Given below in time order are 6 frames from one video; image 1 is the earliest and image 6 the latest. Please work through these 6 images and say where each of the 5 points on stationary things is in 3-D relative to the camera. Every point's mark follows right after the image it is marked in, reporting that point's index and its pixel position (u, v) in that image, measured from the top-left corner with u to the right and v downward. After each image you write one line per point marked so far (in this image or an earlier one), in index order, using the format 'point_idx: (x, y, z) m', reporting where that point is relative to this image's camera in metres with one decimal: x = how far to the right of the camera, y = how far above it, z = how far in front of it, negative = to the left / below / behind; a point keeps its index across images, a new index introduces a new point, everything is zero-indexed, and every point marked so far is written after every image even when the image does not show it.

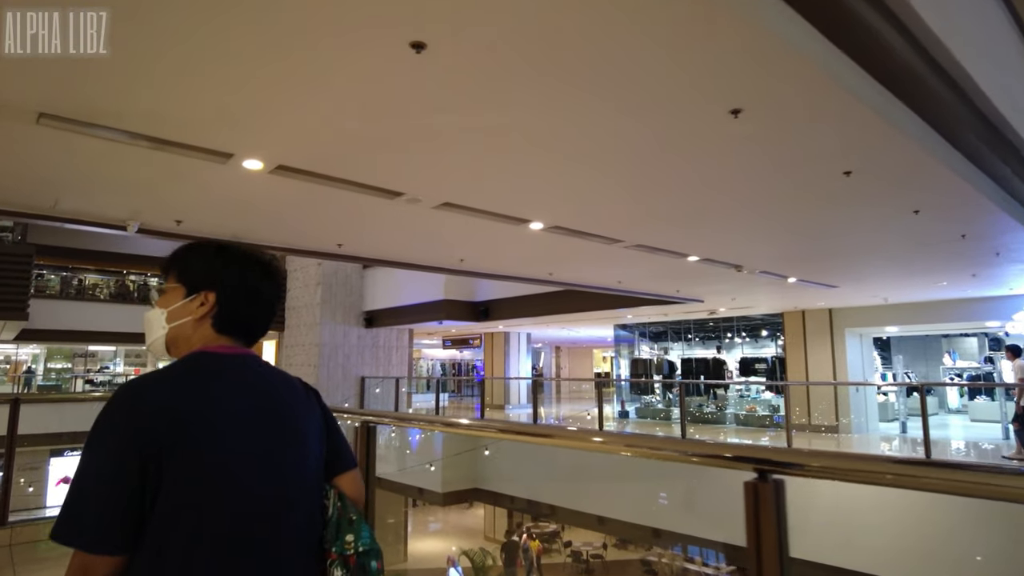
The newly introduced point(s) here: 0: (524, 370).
0: (+0.3, -1.7, +13.6) m
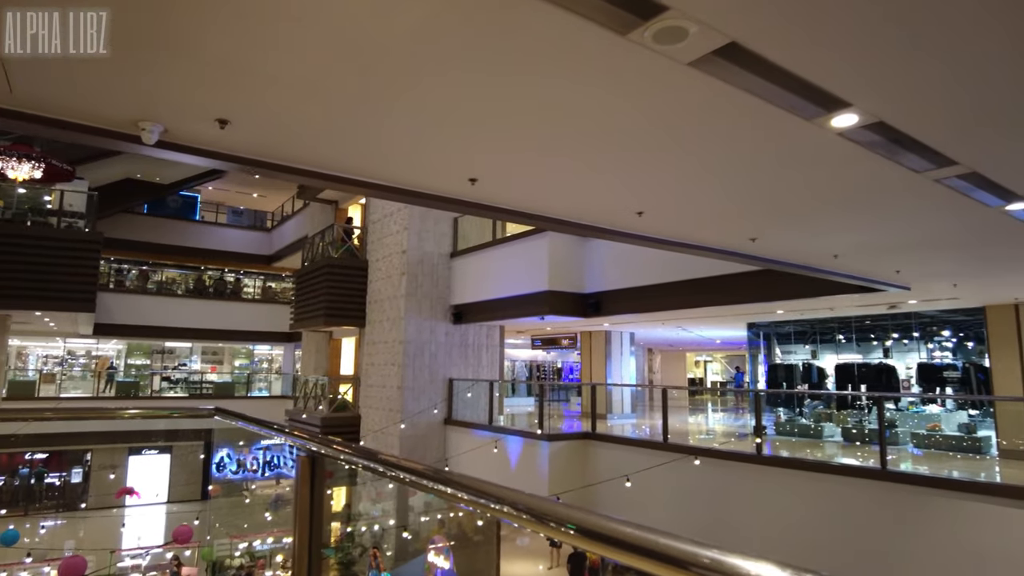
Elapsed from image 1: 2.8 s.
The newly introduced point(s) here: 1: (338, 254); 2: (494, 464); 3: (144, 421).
0: (+2.2, -1.6, +12.0) m
1: (-2.9, +0.5, +11.1) m
2: (-0.2, -2.3, +8.6) m
3: (-1.9, -0.7, +3.4) m
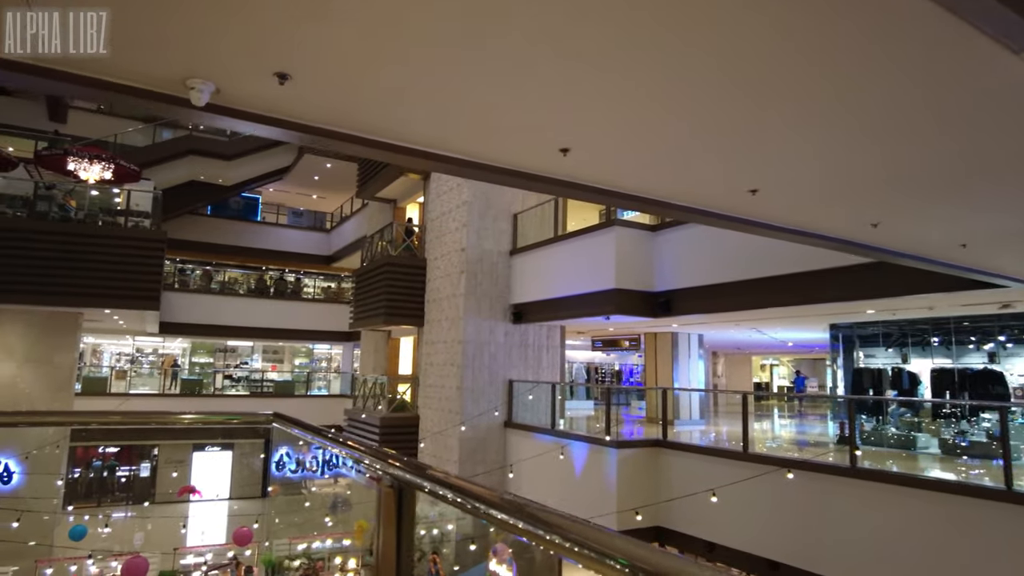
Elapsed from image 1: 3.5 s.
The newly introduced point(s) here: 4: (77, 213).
0: (+3.2, -1.6, +11.4) m
1: (-1.9, +0.6, +11.0) m
2: (+0.6, -2.3, +8.2) m
3: (-1.5, -0.7, +3.2) m
4: (-6.4, +1.1, +9.7) m
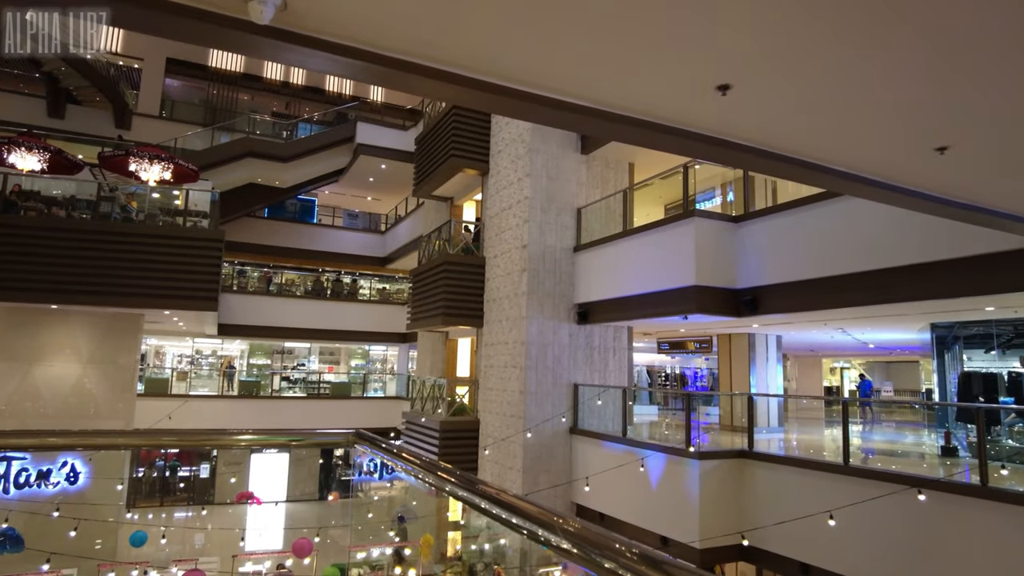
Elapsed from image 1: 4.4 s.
0: (+4.3, -1.6, +10.7) m
1: (-0.9, +0.6, +10.6) m
2: (+1.4, -2.3, +7.7) m
3: (-1.1, -0.7, +2.9) m
4: (-5.5, +1.1, +9.7) m
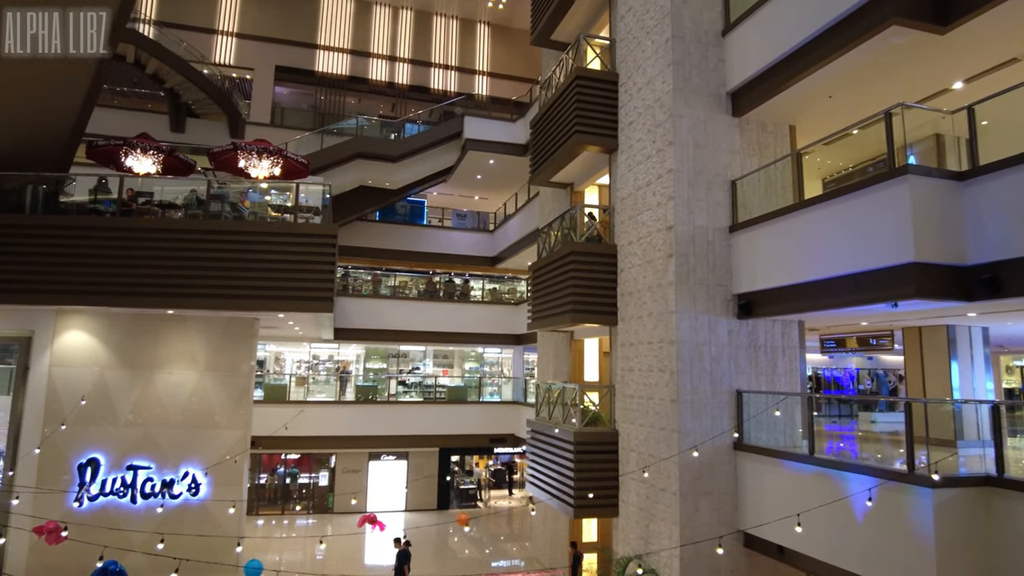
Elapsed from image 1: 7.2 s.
0: (+6.2, -1.3, +8.7) m
1: (+1.0, +0.7, +9.4) m
2: (+2.9, -2.1, +6.2) m
3: (-0.3, -0.6, +1.8) m
4: (-3.7, +1.1, +9.2) m
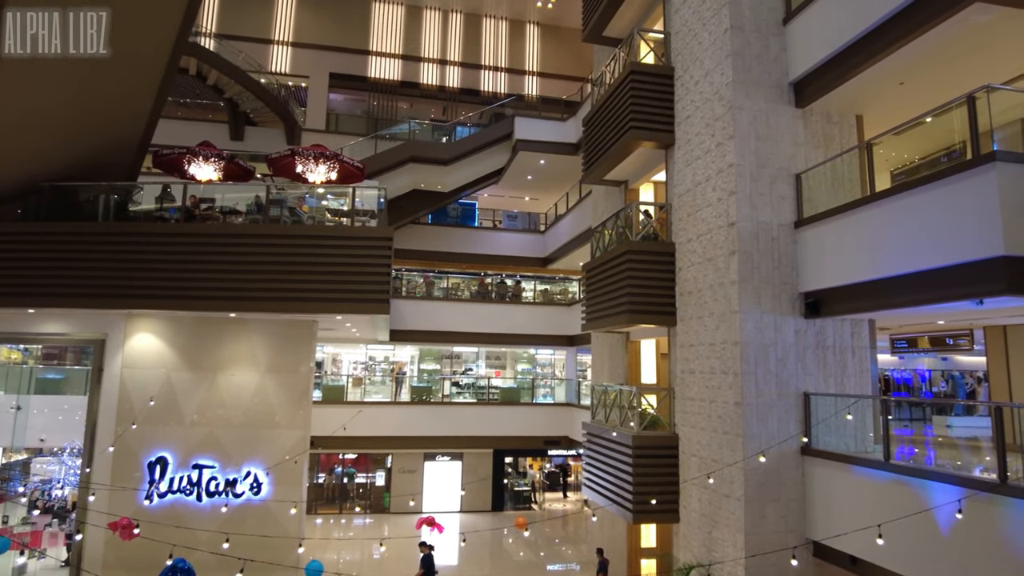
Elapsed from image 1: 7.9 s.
0: (+6.9, -1.3, +8.1) m
1: (+1.8, +0.7, +9.2) m
2: (+3.5, -2.1, +5.8) m
3: (-0.1, -0.6, +1.7) m
4: (-2.9, +1.0, +9.4) m
